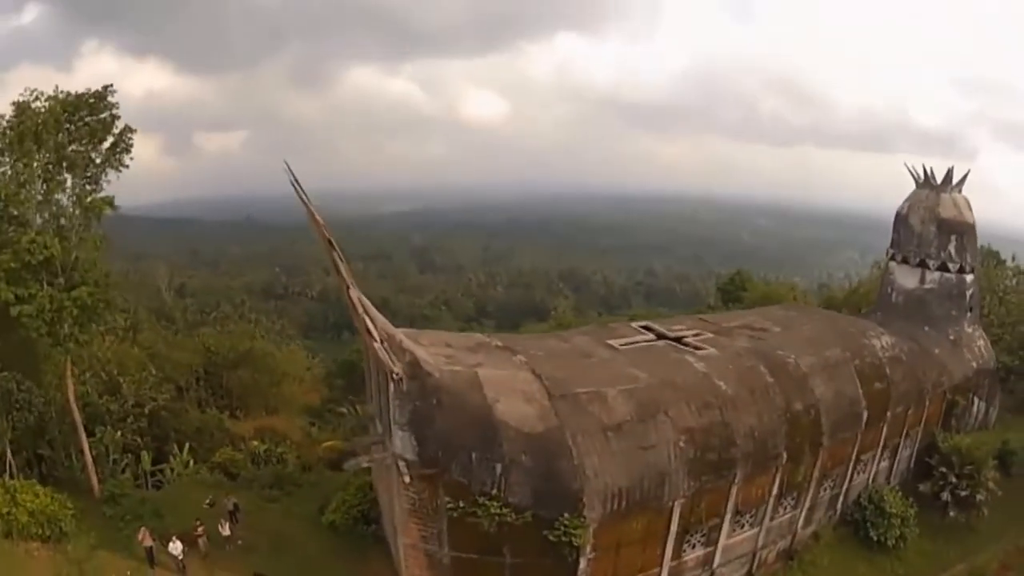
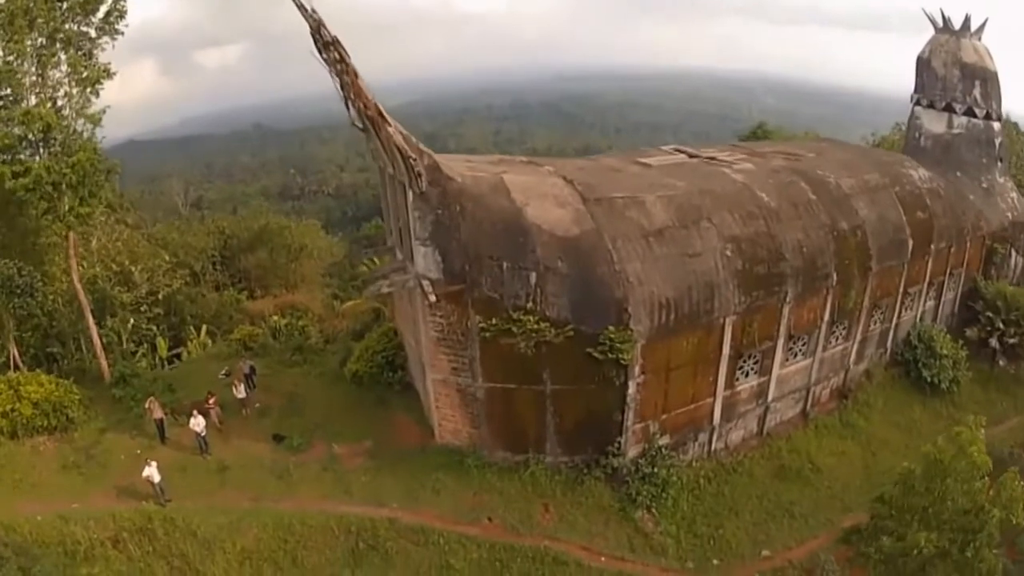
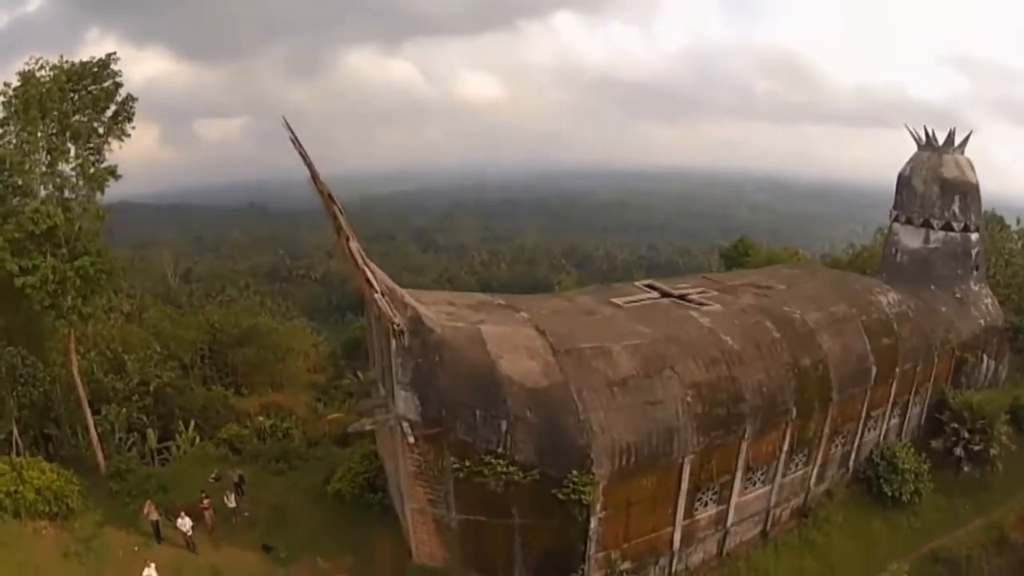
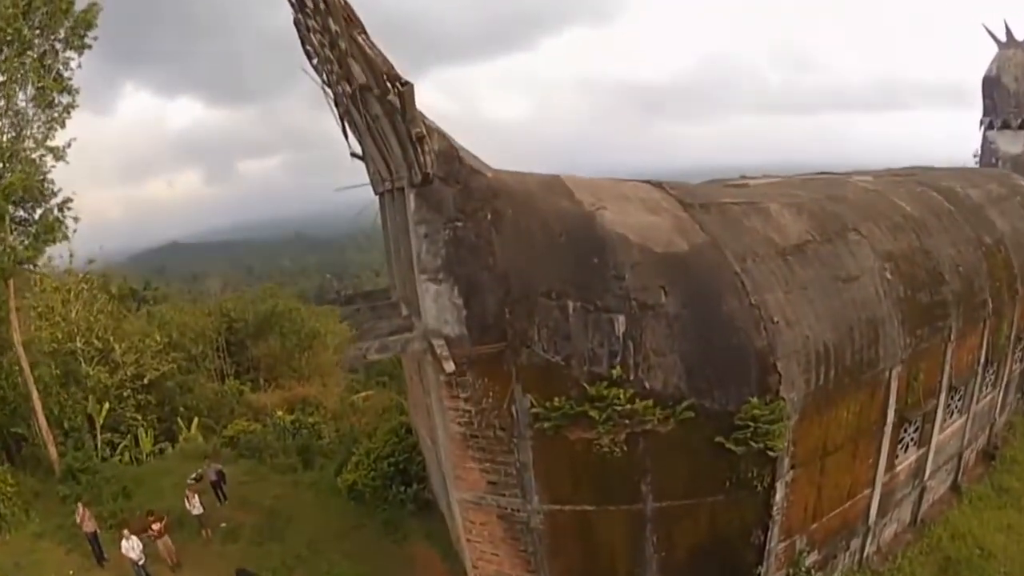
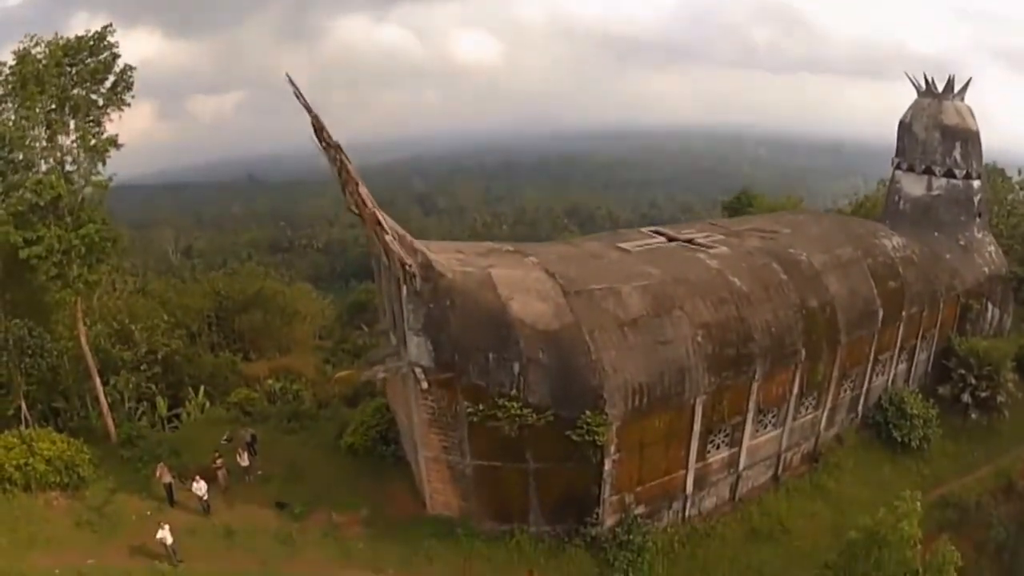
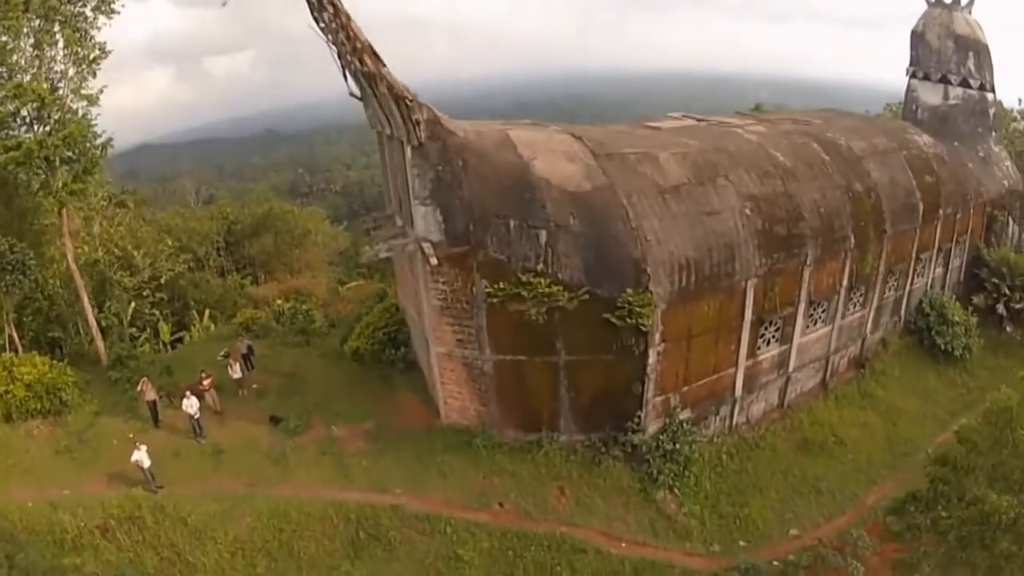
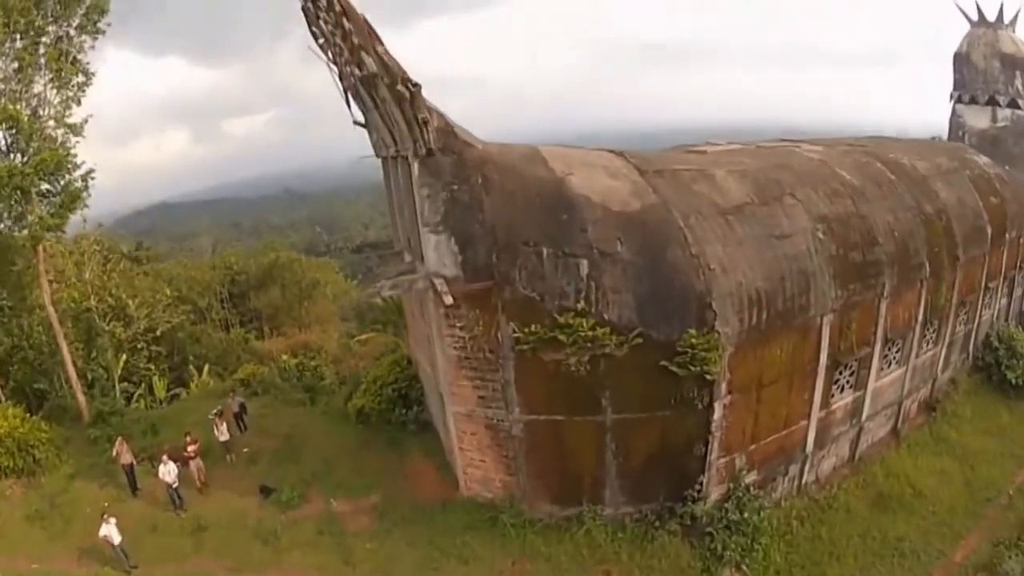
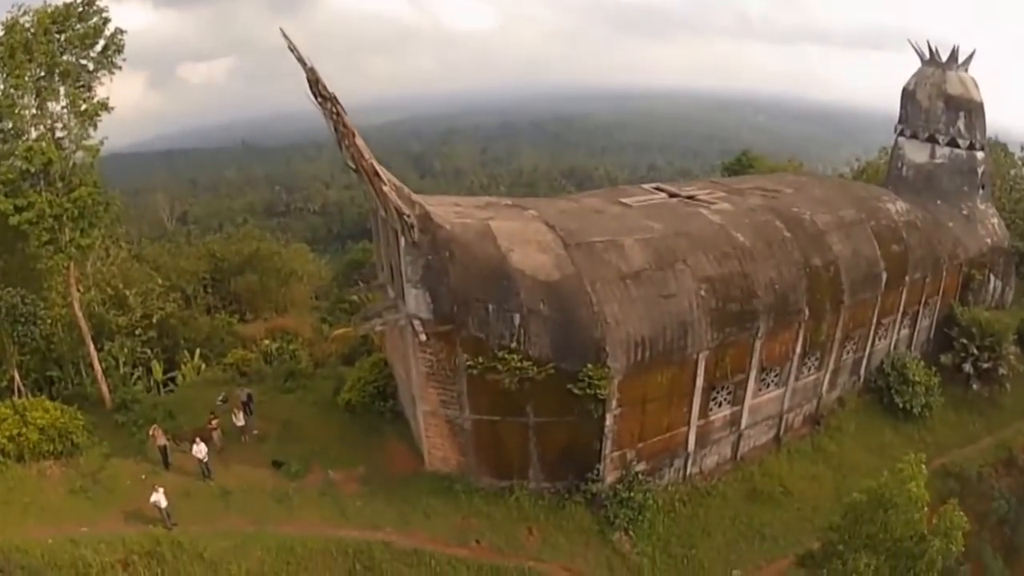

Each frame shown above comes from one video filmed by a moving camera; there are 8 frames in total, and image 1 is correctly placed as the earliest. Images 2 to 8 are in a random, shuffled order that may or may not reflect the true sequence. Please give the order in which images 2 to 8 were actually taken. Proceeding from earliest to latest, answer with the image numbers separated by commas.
3, 5, 8, 2, 6, 7, 4
